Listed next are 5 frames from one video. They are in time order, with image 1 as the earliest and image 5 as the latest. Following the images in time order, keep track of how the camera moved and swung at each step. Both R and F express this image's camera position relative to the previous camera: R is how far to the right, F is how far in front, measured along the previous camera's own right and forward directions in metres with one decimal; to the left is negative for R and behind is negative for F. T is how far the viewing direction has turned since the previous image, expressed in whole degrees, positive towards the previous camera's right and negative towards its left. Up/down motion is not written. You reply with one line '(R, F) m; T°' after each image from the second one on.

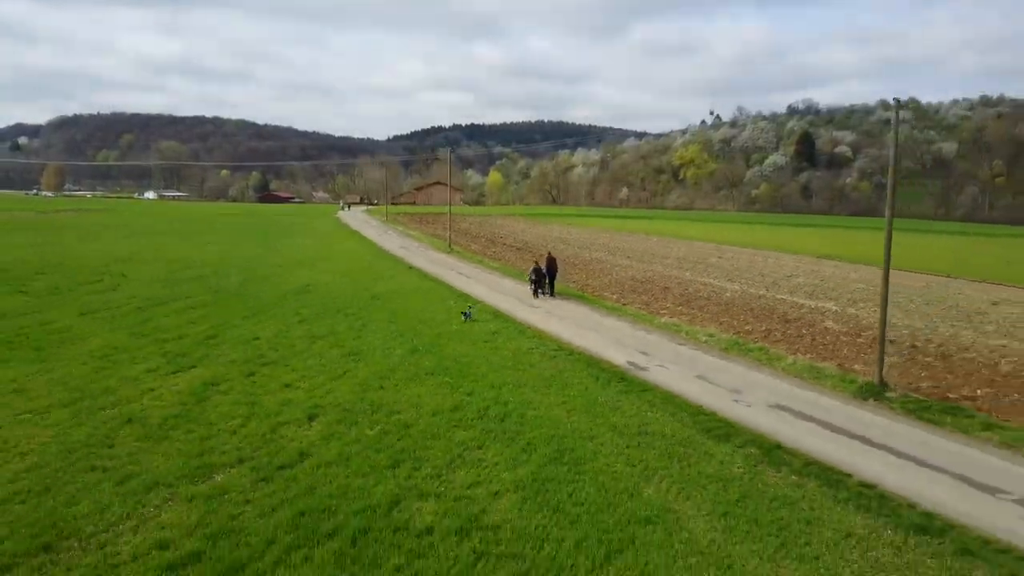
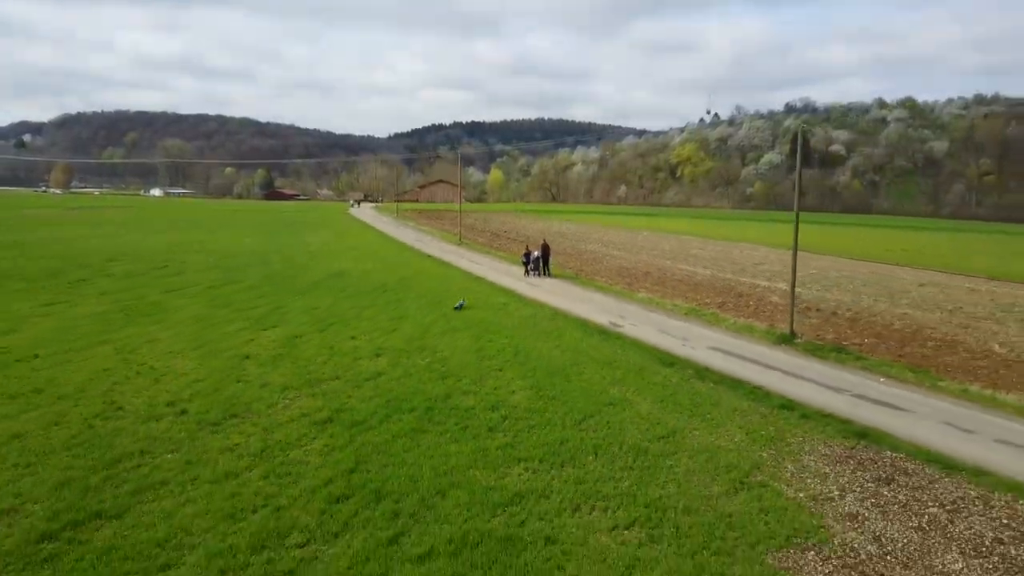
(-0.2, -5.0) m; 0°
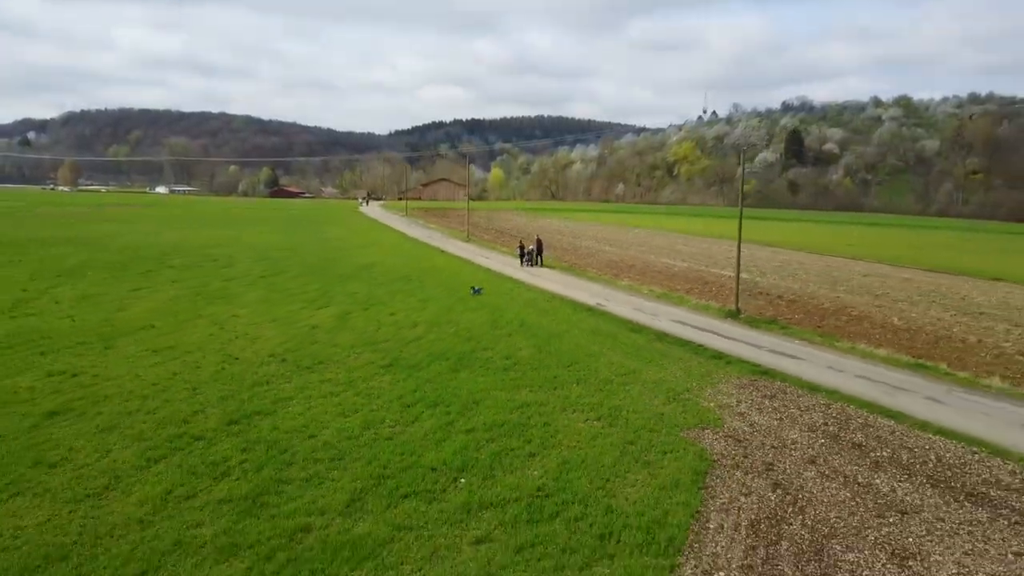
(-0.2, -5.2) m; 0°
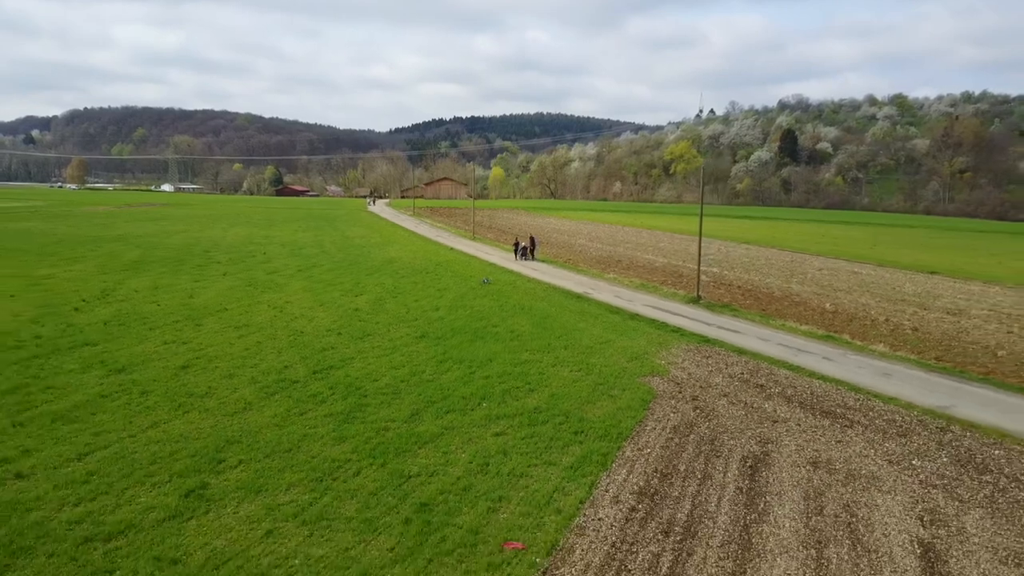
(-0.1, -5.4) m; 0°
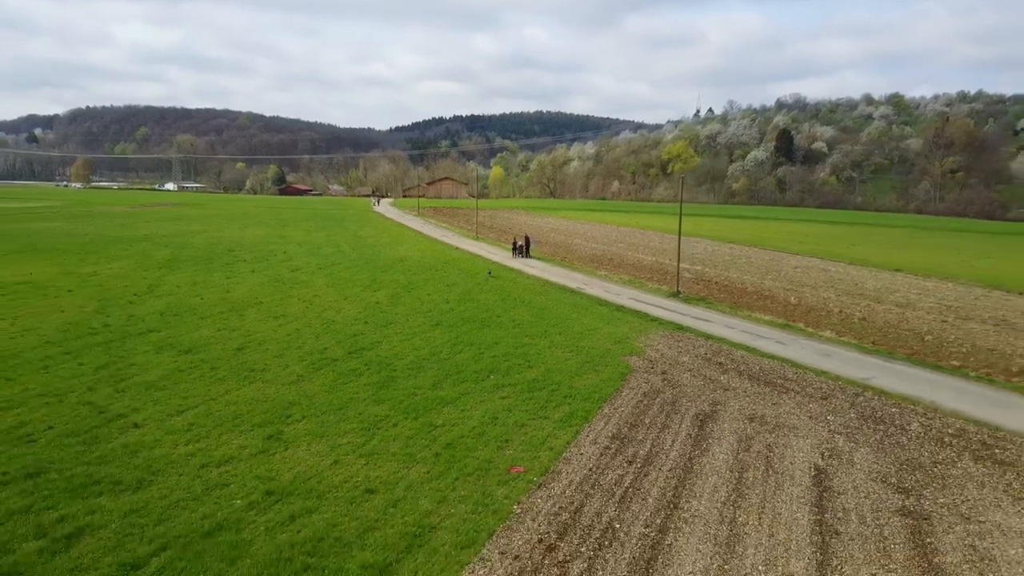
(-0.1, -3.9) m; 0°
